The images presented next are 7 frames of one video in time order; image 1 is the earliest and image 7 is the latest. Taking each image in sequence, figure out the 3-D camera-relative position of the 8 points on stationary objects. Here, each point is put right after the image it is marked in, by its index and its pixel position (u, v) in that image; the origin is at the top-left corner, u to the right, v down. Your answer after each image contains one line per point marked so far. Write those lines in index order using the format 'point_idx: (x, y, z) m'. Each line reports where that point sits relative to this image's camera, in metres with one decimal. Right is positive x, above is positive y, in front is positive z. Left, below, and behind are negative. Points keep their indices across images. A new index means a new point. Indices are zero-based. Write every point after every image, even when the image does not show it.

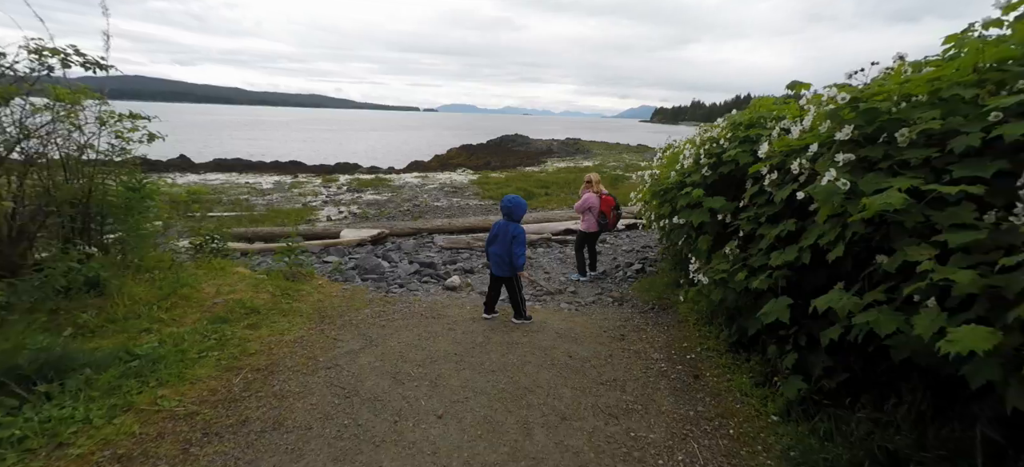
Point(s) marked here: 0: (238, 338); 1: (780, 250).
0: (-3.2, -1.2, +5.0) m
1: (+2.5, -0.1, +3.9) m
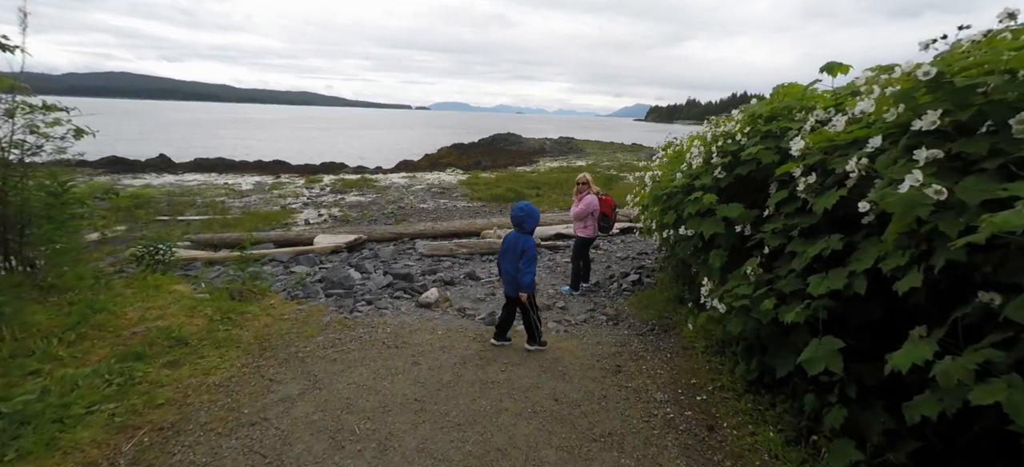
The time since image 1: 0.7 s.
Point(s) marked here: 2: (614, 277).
0: (-3.4, -1.4, +4.0) m
1: (+2.3, -0.3, +3.1) m
2: (+2.3, -1.0, +9.8) m
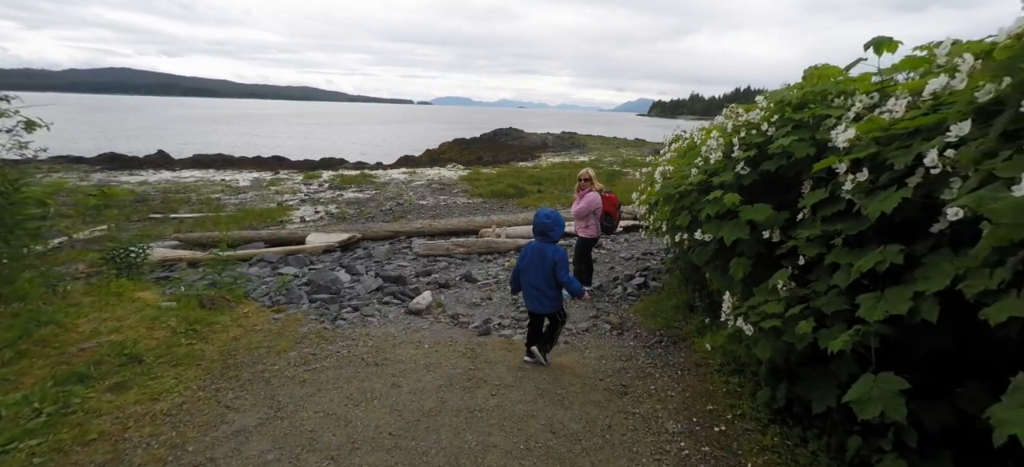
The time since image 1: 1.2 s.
0: (-3.5, -1.5, +3.5) m
1: (+2.2, -0.4, +2.6) m
2: (+2.3, -1.0, +9.3) m
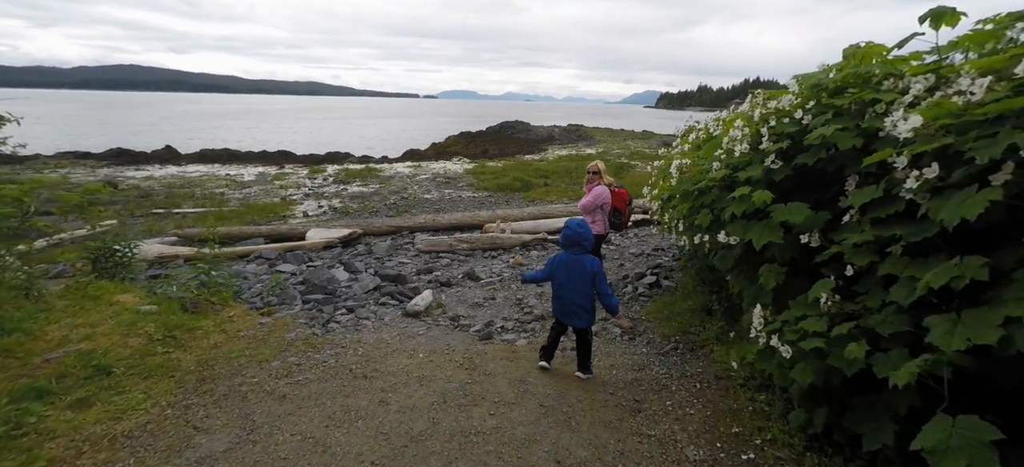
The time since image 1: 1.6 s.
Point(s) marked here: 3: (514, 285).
0: (-3.5, -1.5, +3.2) m
1: (+2.2, -0.4, +2.1) m
2: (+2.4, -0.9, +8.8) m
3: (0.0, -1.1, +8.8) m
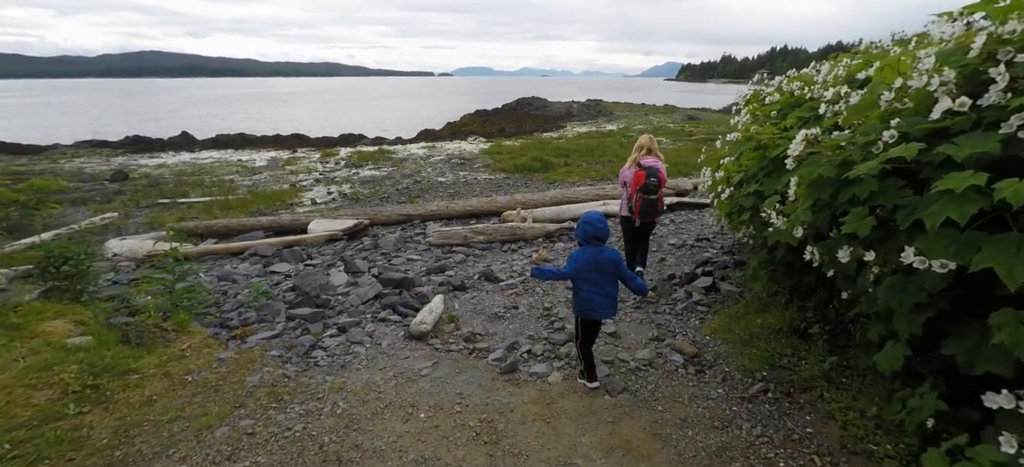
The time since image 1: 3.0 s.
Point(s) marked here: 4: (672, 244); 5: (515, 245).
0: (-3.3, -1.7, +2.0) m
1: (+2.3, -0.6, +0.6) m
2: (+2.8, -0.8, +7.4) m
3: (+0.5, -0.9, +7.4) m
4: (+3.6, -0.2, +9.7) m
5: (+0.1, -0.3, +10.2) m
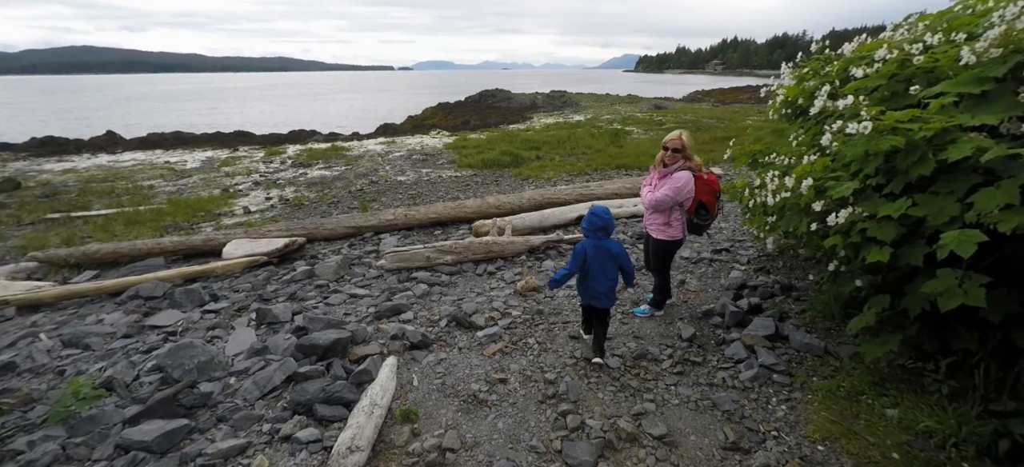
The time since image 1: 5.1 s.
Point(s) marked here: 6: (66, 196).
0: (-3.1, -2.3, -0.4) m
1: (+2.6, -1.0, -1.4) m
2: (+2.6, -1.1, +5.4) m
3: (+0.3, -1.3, +5.3) m
4: (+3.2, -0.5, +7.7) m
5: (-0.4, -0.6, +8.0) m
6: (-19.1, +1.6, +18.3) m
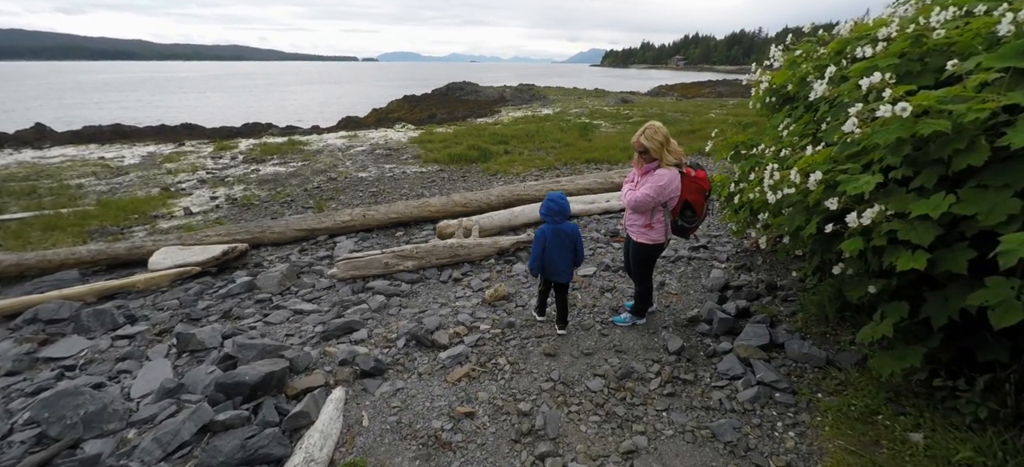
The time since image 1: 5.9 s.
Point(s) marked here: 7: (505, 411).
0: (-3.0, -2.5, -1.2) m
1: (+2.7, -1.1, -1.8) m
2: (+2.2, -1.1, +4.9) m
3: (-0.1, -1.4, +4.6) m
4: (+2.7, -0.4, +7.3) m
5: (-0.9, -0.7, +7.3) m
6: (-20.4, +1.3, +16.2) m
7: (-0.1, -1.6, +3.9) m
